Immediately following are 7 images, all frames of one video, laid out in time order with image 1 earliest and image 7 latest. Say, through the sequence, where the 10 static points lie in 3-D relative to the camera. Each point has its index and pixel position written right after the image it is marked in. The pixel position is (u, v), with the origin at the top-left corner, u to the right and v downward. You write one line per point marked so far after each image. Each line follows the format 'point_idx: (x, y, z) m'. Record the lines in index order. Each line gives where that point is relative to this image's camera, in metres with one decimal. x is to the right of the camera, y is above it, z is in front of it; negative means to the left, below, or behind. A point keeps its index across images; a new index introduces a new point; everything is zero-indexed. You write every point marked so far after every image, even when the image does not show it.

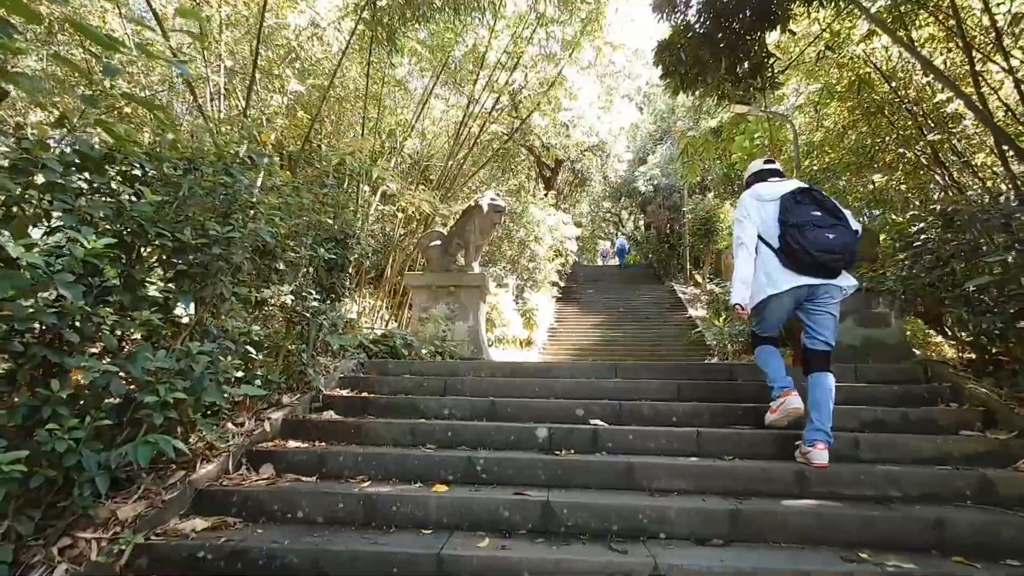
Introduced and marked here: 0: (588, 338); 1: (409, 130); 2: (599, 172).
0: (+0.9, -0.6, +11.0) m
1: (-0.7, +1.1, +6.3) m
2: (+1.3, +1.8, +14.2) m
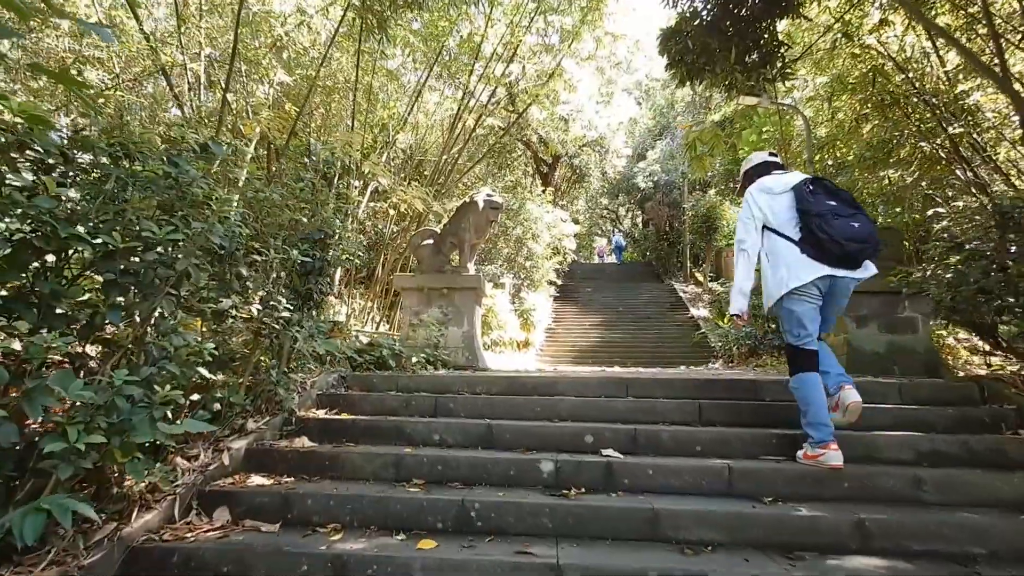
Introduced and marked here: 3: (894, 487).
0: (+0.9, -0.6, +10.7) m
1: (-0.7, +1.1, +5.9) m
2: (+1.3, +1.8, +13.9) m
3: (+0.8, -0.4, +1.9) m
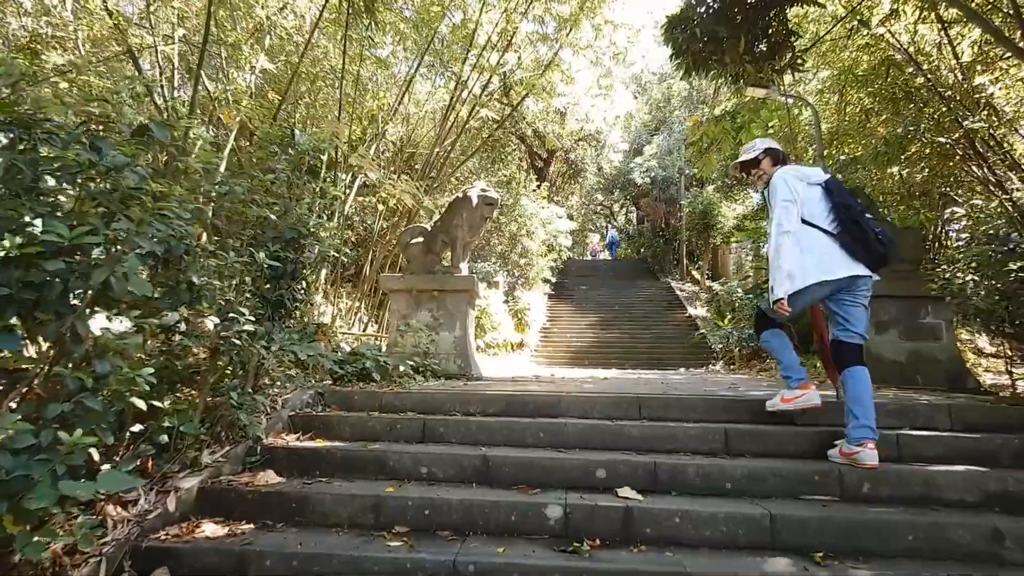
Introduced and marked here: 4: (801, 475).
0: (+0.8, -0.6, +10.4) m
1: (-0.7, +1.1, +5.6) m
2: (+1.2, +1.9, +13.6) m
3: (+0.8, -0.4, +1.6) m
4: (+0.6, -0.4, +1.9) m
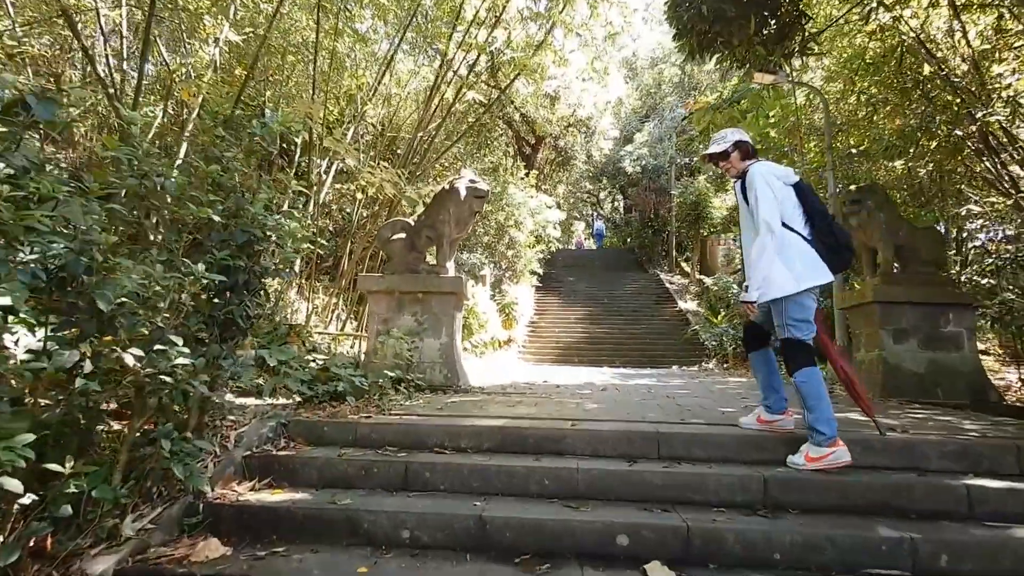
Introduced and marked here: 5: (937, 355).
0: (+0.6, -0.5, +10.0) m
1: (-0.8, +1.1, +5.2) m
2: (+1.0, +2.0, +13.2) m
3: (+0.8, -0.5, +1.2) m
4: (+0.6, -0.4, +1.6) m
5: (+1.8, -0.3, +3.9) m
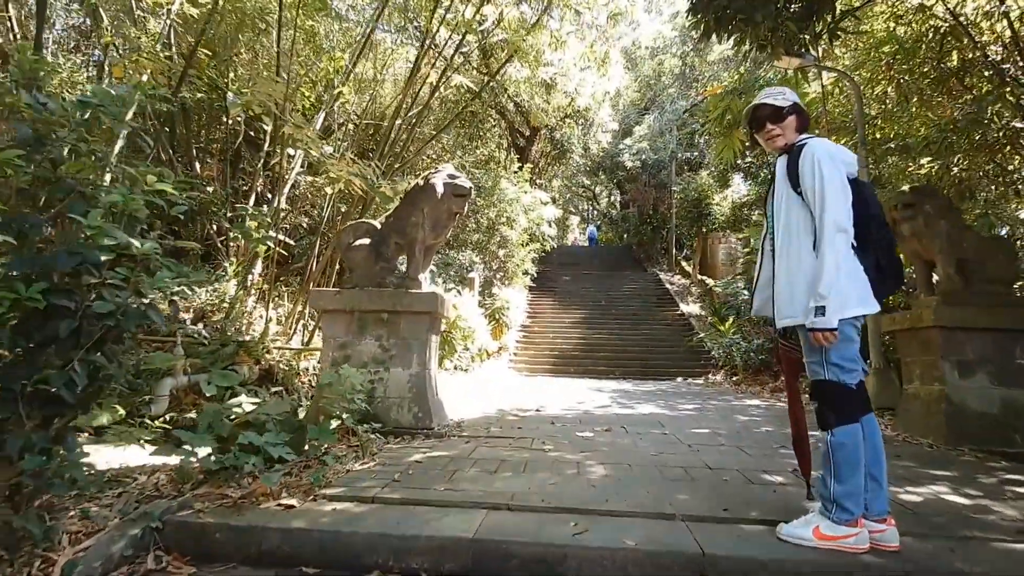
0: (+0.5, -0.5, +9.3) m
1: (-0.8, +1.0, +4.5) m
2: (+0.9, +2.0, +12.5) m
3: (+0.8, -0.6, +0.6) m
4: (+0.6, -0.5, +0.9) m
5: (+1.8, -0.4, +3.2) m
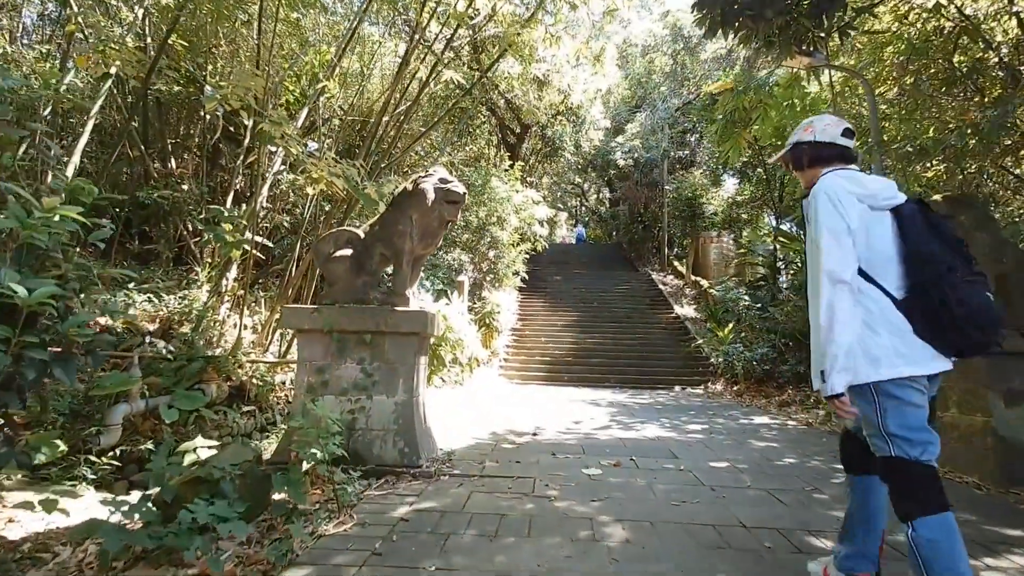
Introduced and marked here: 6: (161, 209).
0: (+0.4, -0.5, +9.0) m
1: (-0.9, +1.0, +4.1) m
2: (+0.8, +1.9, +12.1) m
3: (+0.8, -0.7, +0.2) m
4: (+0.6, -0.6, +0.5) m
5: (+1.8, -0.4, +2.9) m
6: (-1.8, +0.4, +4.6) m
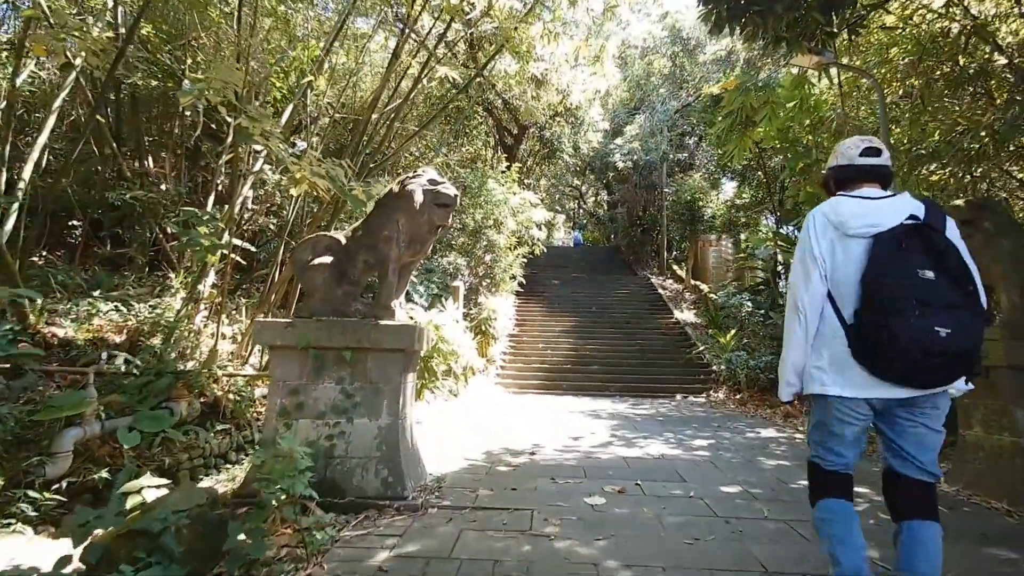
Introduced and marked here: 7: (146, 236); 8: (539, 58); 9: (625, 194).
0: (+0.4, -0.6, +8.8) m
1: (-0.9, +0.9, +3.9) m
2: (+0.7, +1.9, +11.9) m
3: (+0.8, -0.7, 0.0) m
4: (+0.6, -0.6, +0.3) m
5: (+1.7, -0.5, +2.7) m
6: (-1.8, +0.4, +4.3) m
7: (-1.7, +0.2, +4.4) m
8: (+0.2, +1.9, +7.4) m
9: (+1.7, +1.4, +13.8) m
